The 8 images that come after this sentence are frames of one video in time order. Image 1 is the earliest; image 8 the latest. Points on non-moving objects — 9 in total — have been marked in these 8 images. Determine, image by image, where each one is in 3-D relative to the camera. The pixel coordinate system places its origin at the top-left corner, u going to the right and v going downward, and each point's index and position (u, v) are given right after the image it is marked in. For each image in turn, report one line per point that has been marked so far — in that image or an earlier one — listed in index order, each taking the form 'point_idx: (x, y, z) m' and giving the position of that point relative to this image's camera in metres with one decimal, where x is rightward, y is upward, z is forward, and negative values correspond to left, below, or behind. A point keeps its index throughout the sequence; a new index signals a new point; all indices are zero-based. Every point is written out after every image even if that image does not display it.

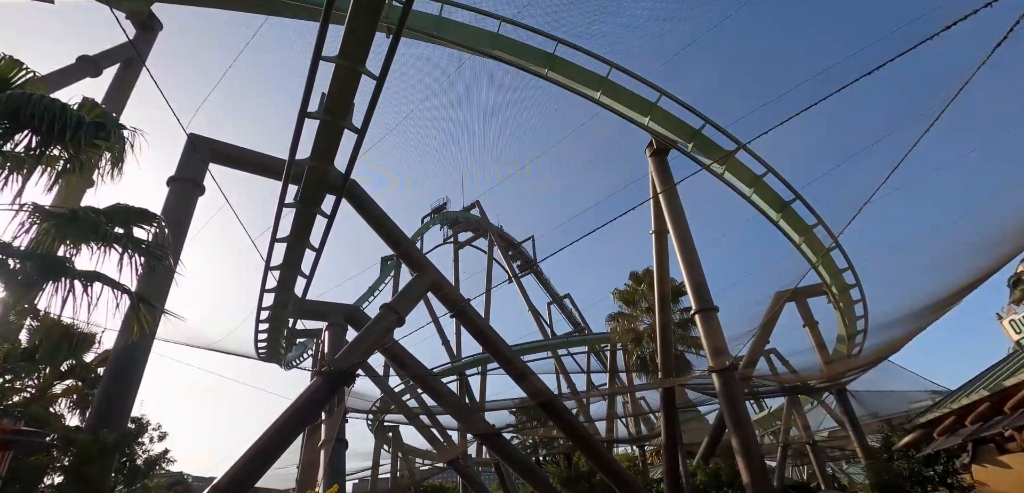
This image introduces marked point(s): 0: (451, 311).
0: (-1.2, -1.3, +9.4) m
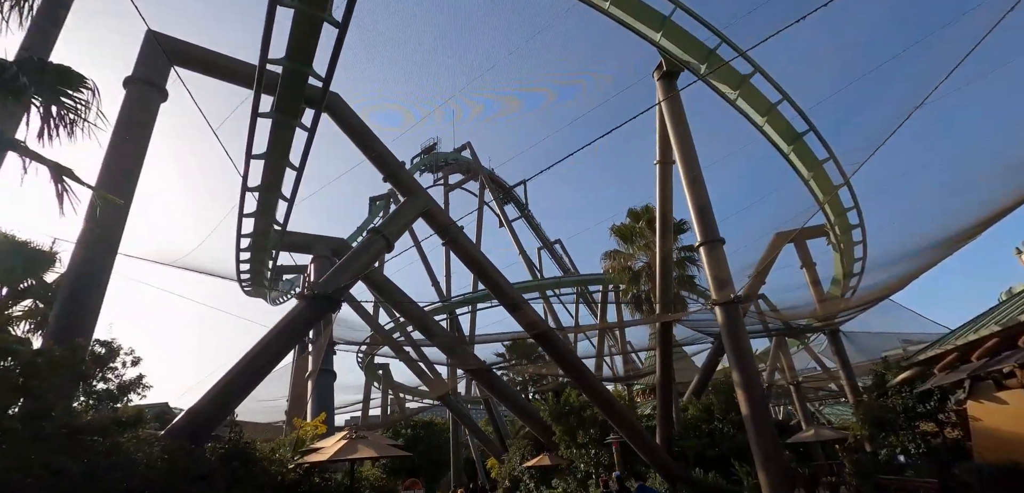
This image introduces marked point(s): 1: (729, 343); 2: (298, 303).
0: (-1.3, +0.1, +8.8) m
1: (+3.9, -1.7, +8.3) m
2: (-3.3, -0.9, +7.1) m
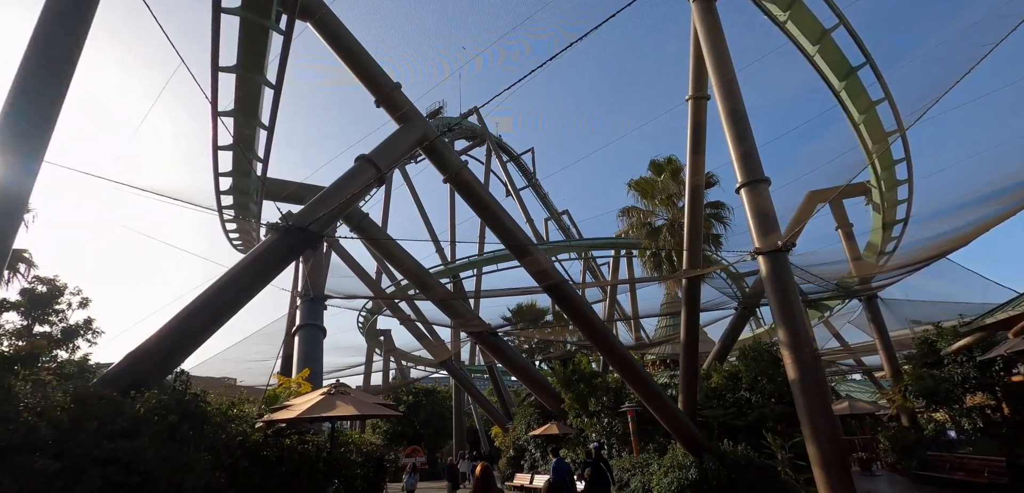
0: (-1.1, +1.2, +7.6) m
1: (+4.0, -0.8, +7.1) m
2: (-3.1, +0.1, +6.0) m
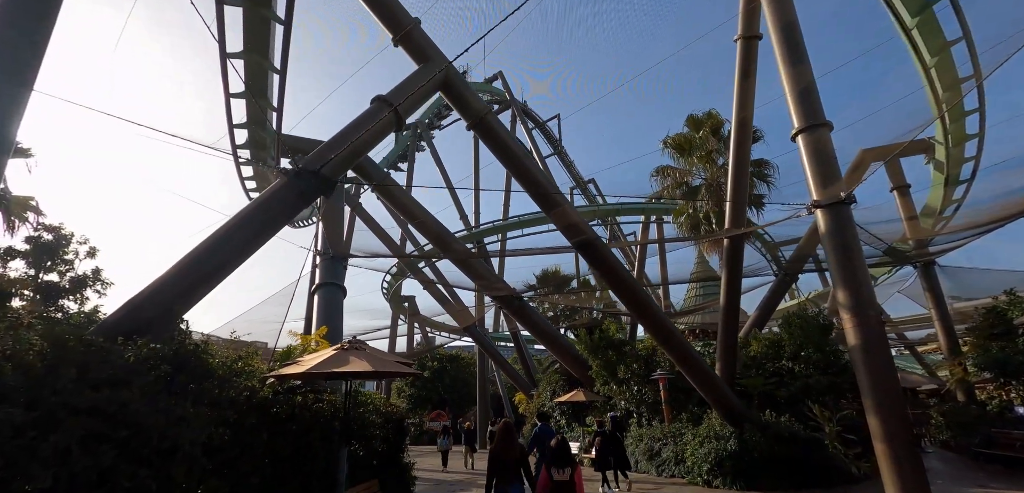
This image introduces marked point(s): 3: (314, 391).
0: (-0.7, +1.9, +7.0) m
1: (+4.4, -0.1, +6.4) m
2: (-2.8, +0.8, +5.6) m
3: (-2.2, -1.6, +5.3) m
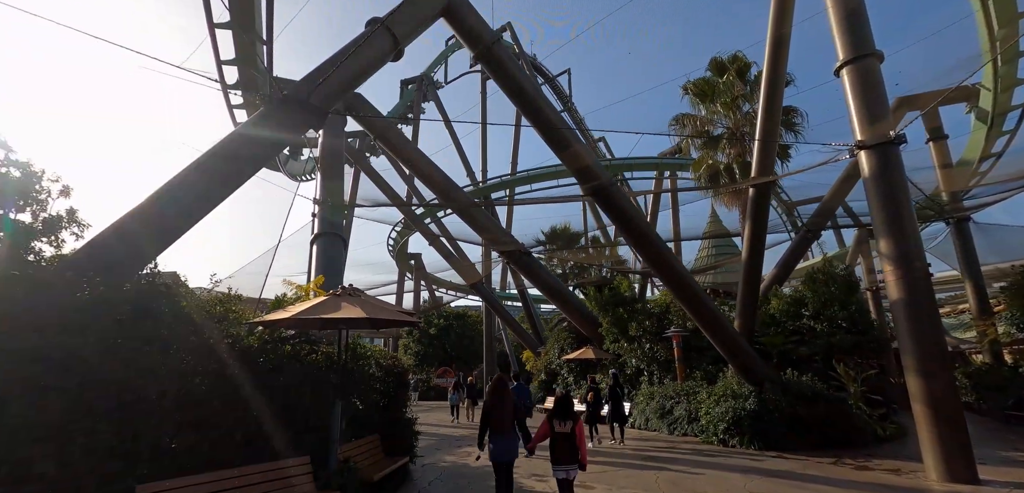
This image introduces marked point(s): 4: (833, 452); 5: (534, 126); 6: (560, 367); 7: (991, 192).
0: (-0.6, +2.7, +6.3) m
1: (+4.5, +0.6, +5.7) m
2: (-2.7, +1.4, +5.0) m
3: (-2.1, -1.0, +4.9) m
4: (+4.5, -2.9, +6.5) m
5: (+0.3, +1.7, +6.5) m
6: (+1.4, -3.6, +13.8) m
7: (+9.6, +1.1, +9.3) m
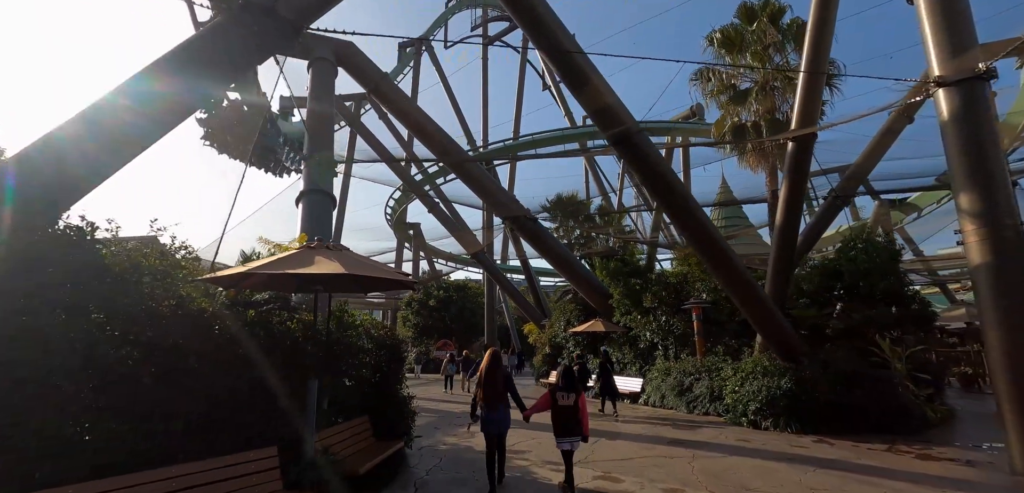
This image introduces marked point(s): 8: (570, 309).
0: (-0.4, +3.2, +5.3) m
1: (+4.7, +1.0, +4.8) m
2: (-2.5, +1.9, +4.0) m
3: (-2.0, -0.5, +4.1) m
4: (+4.6, -2.4, +5.8) m
5: (+0.4, +2.2, +5.5) m
6: (+1.5, -2.6, +13.1) m
7: (+9.7, +1.7, +8.4) m
8: (+1.6, -1.8, +13.4) m
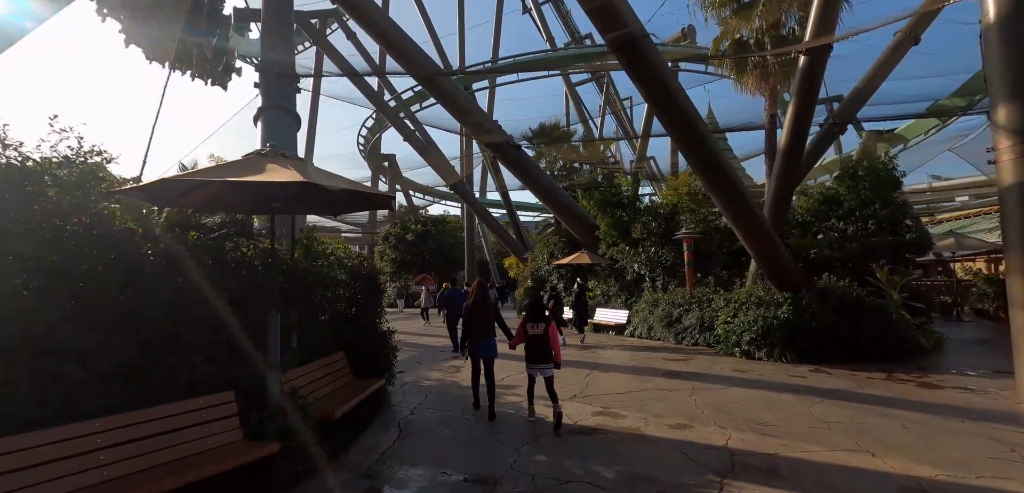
0: (-0.5, +4.0, +4.2) m
1: (+4.6, +1.8, +4.3) m
2: (-2.6, +2.5, +3.1) m
3: (-2.1, +0.1, +3.4) m
4: (+4.5, -1.5, +5.7) m
5: (+0.3, +3.1, +4.6) m
6: (+1.0, -0.7, +12.9) m
7: (+9.5, +2.9, +8.0) m
8: (+1.1, +0.1, +13.0) m
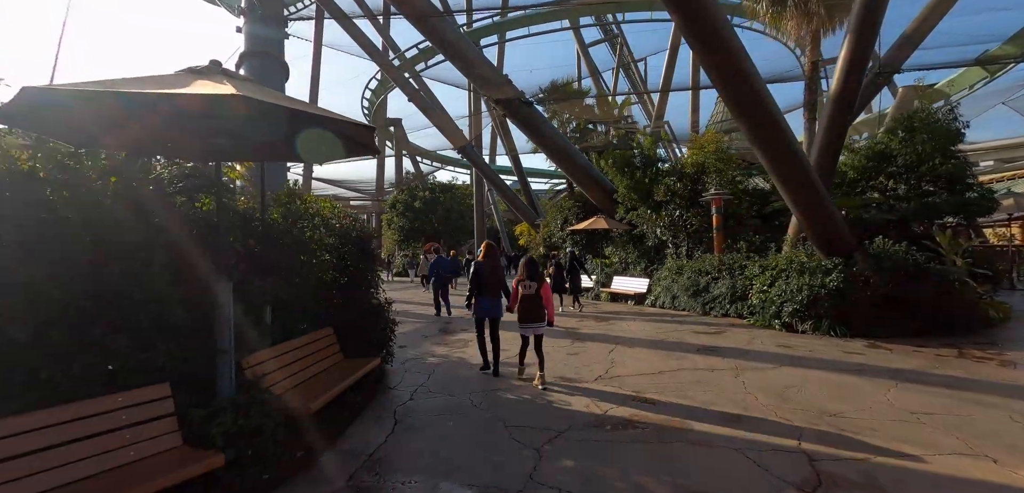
0: (-0.4, +4.3, +3.3) m
1: (+4.7, +2.1, +3.4) m
2: (-2.5, +2.8, +2.3) m
3: (-2.0, +0.4, +2.8) m
4: (+4.7, -1.0, +5.1) m
5: (+0.4, +3.4, +3.7) m
6: (+1.3, +0.2, +12.2) m
7: (+9.7, +3.5, +6.9) m
8: (+1.4, +1.0, +12.3) m
